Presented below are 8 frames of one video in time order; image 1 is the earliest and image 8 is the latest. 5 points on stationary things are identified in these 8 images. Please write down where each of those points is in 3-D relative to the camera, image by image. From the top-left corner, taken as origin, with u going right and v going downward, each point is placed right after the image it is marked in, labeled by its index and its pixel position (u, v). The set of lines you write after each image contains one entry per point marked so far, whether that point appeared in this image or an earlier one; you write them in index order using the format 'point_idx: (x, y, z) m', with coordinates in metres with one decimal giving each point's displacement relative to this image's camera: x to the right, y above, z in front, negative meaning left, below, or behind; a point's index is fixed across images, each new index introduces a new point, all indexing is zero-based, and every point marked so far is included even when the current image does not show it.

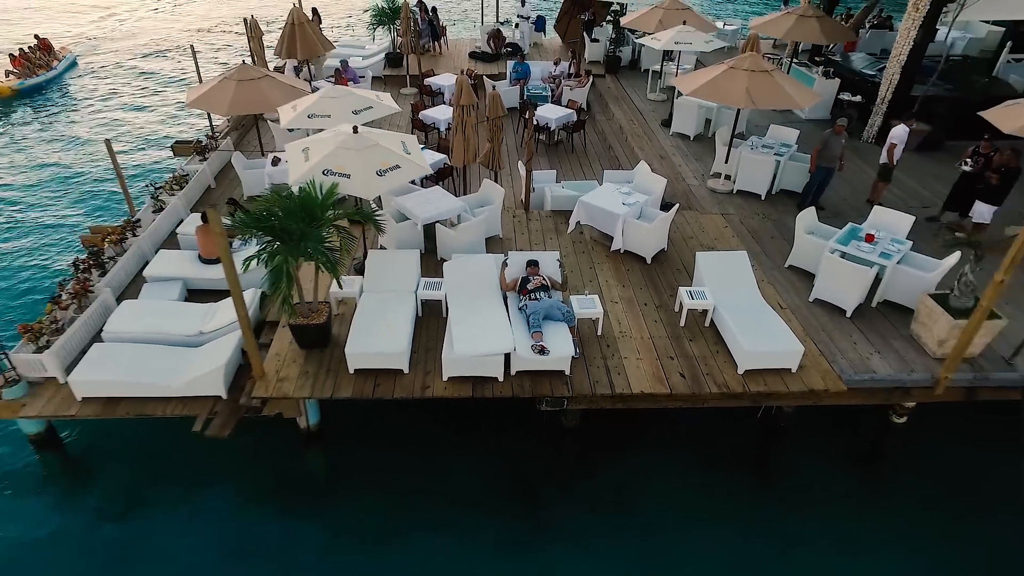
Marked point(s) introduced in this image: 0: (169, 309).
0: (-5.8, -0.3, +8.2) m
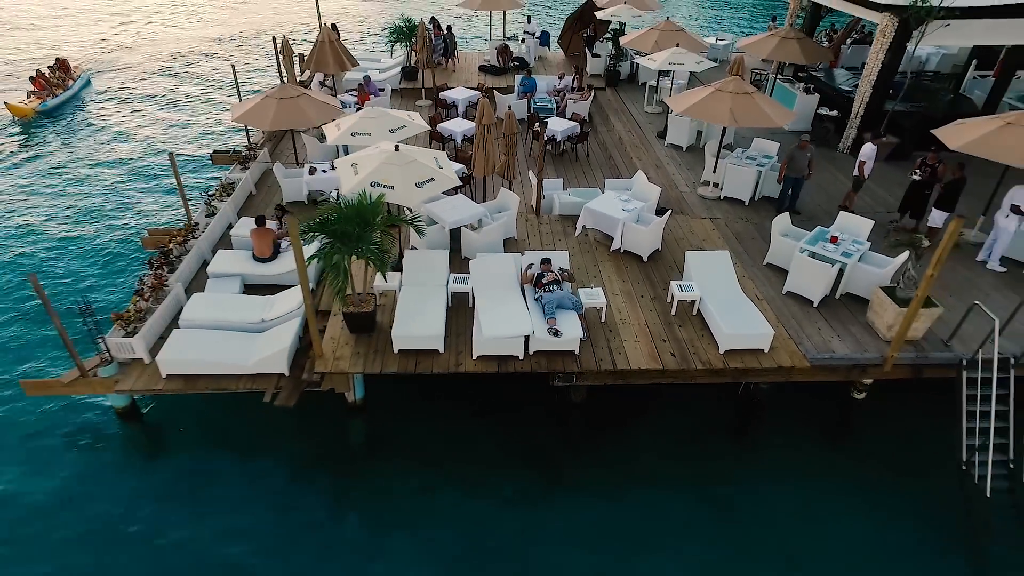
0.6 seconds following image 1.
0: (-5.5, -0.2, +9.5) m
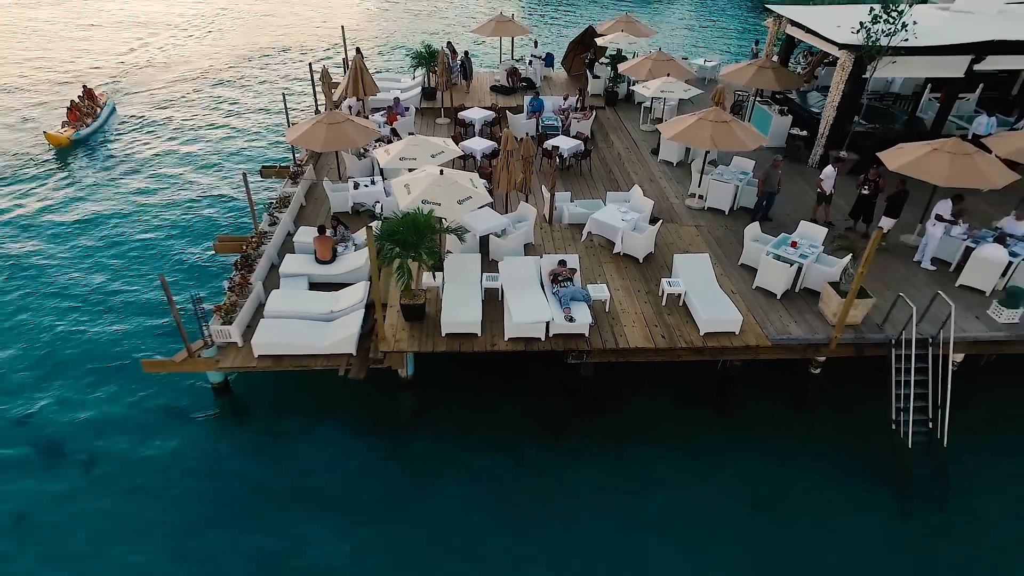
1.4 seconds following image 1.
0: (-5.0, -0.2, +11.7) m
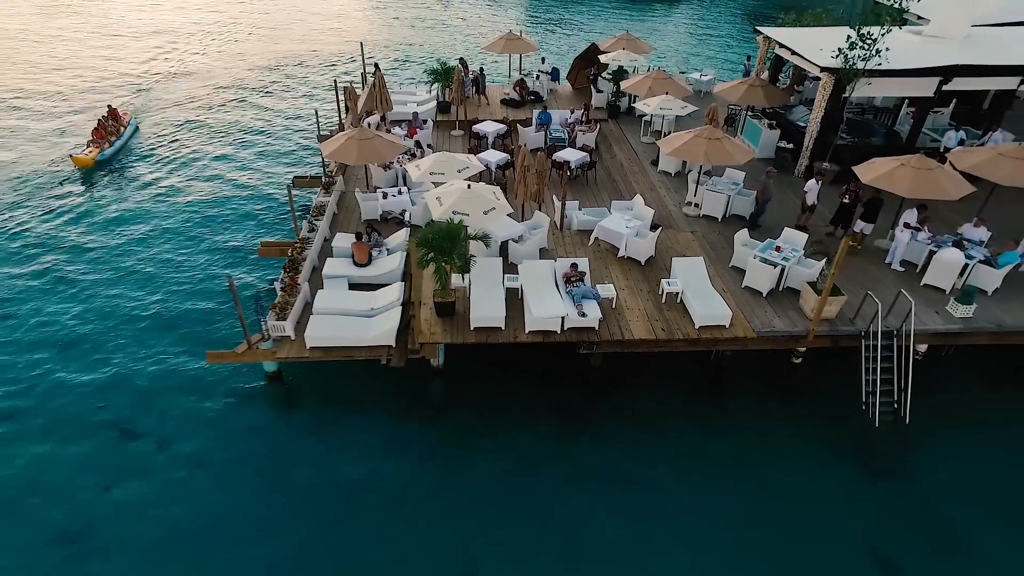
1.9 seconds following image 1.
0: (-4.5, -0.2, +13.3) m
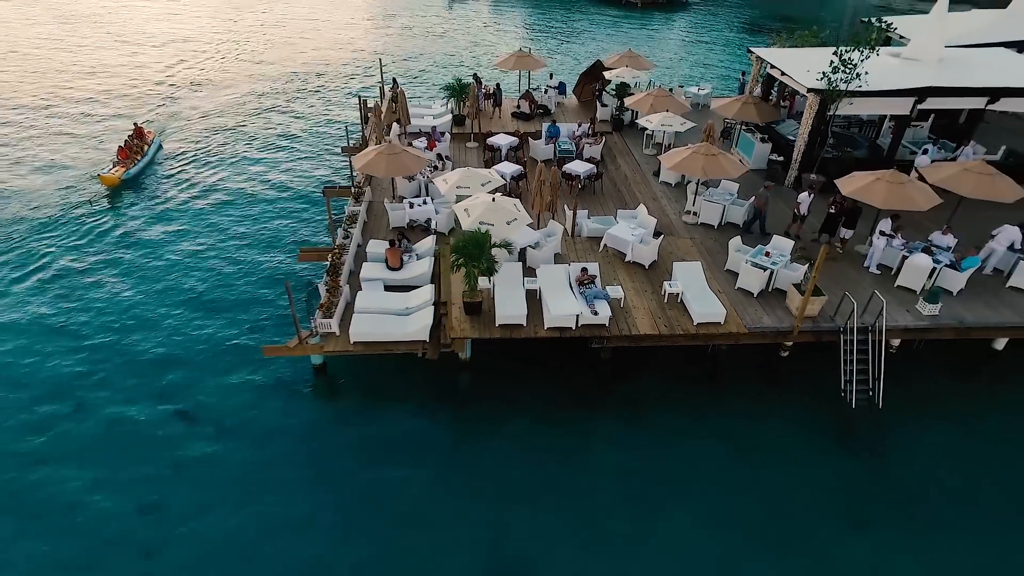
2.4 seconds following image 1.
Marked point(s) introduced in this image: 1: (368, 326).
0: (-3.9, -0.2, +14.9) m
1: (-4.1, -1.1, +13.9) m
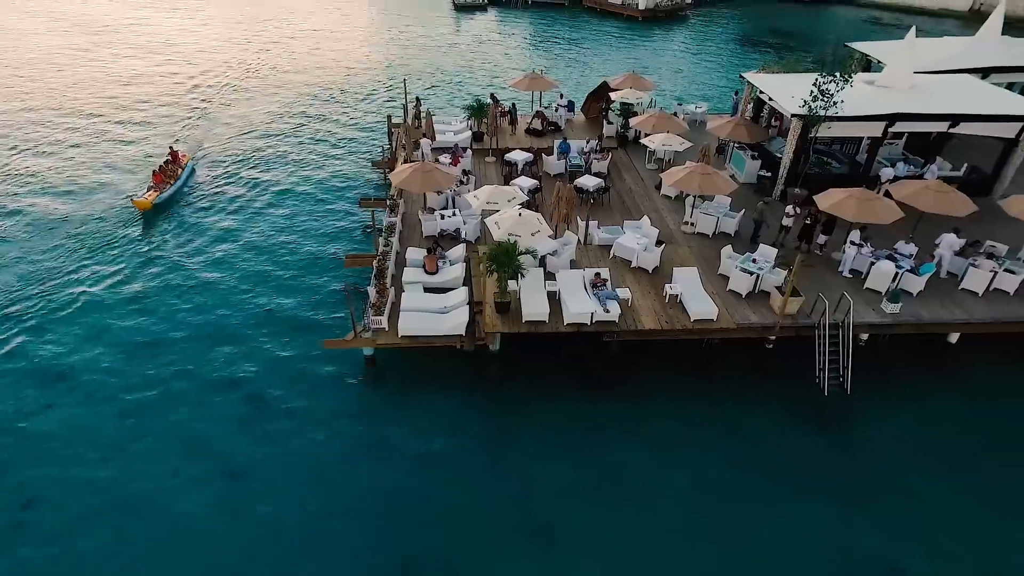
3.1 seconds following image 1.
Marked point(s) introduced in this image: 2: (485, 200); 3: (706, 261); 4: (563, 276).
0: (-3.1, -0.3, +17.3) m
1: (-3.3, -1.2, +16.4) m
2: (-1.1, +3.4, +18.9) m
3: (+7.5, +1.1, +18.9) m
4: (+1.8, +0.5, +17.3) m
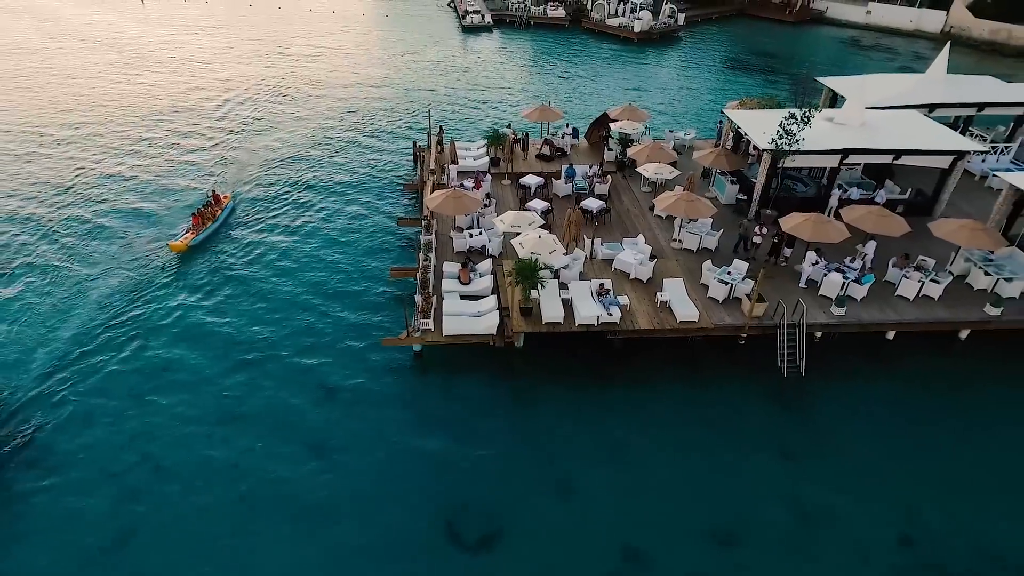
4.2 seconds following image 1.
0: (-2.2, -0.6, +21.3) m
1: (-2.4, -1.5, +20.3) m
2: (-0.2, +3.1, +22.8) m
3: (+8.4, +0.7, +23.0) m
4: (+2.7, +0.1, +21.3) m
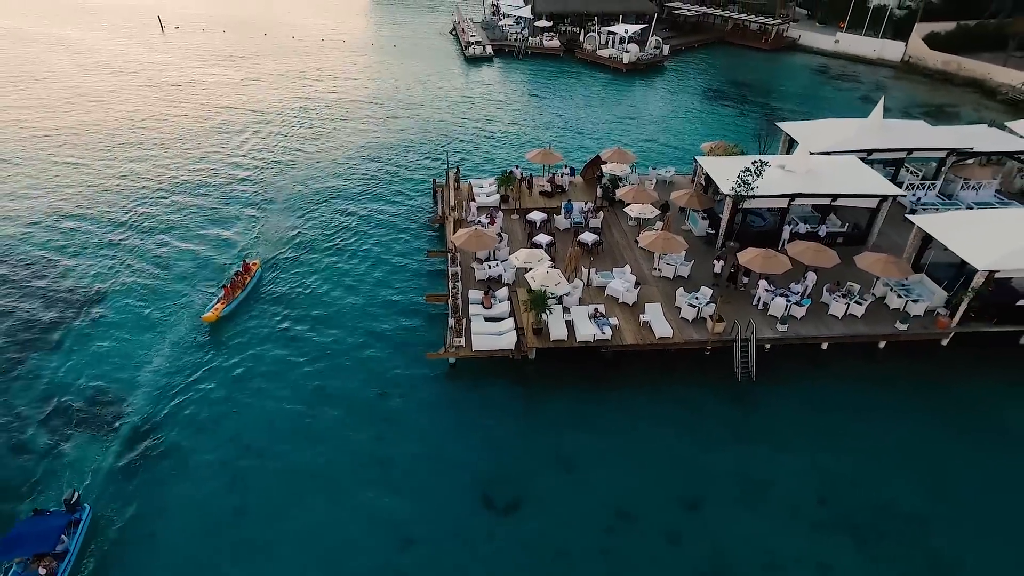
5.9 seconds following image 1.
0: (-1.4, -2.0, +26.8) m
1: (-1.6, -2.9, +25.8) m
2: (+0.5, +1.7, +28.4) m
3: (+9.1, -0.5, +28.6) m
4: (+3.4, -1.2, +26.8) m
